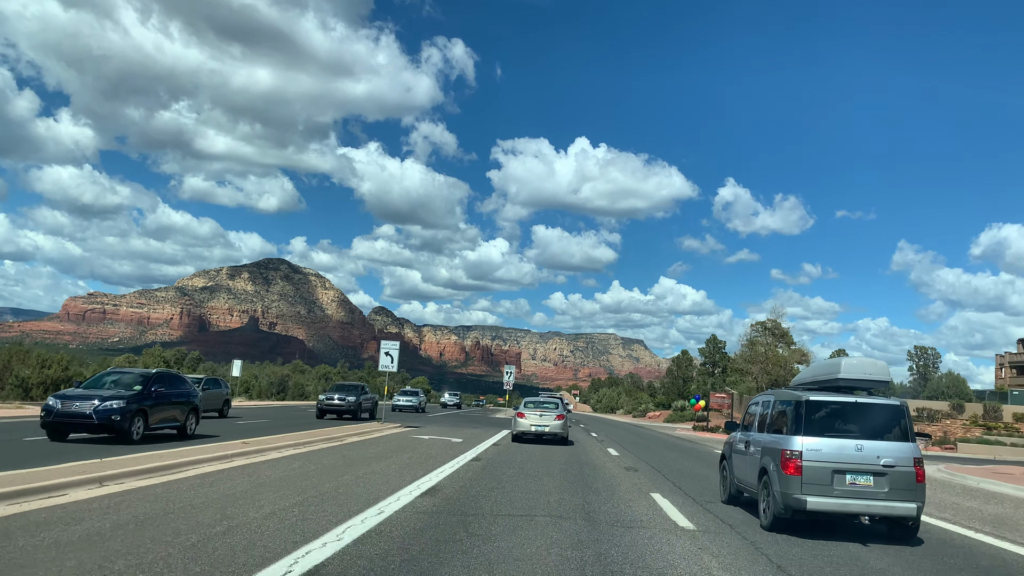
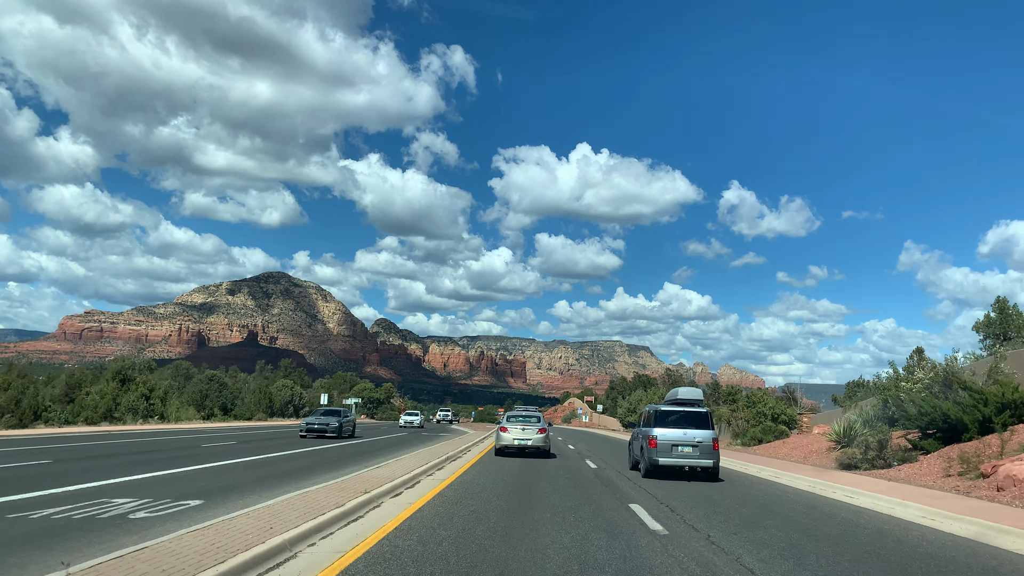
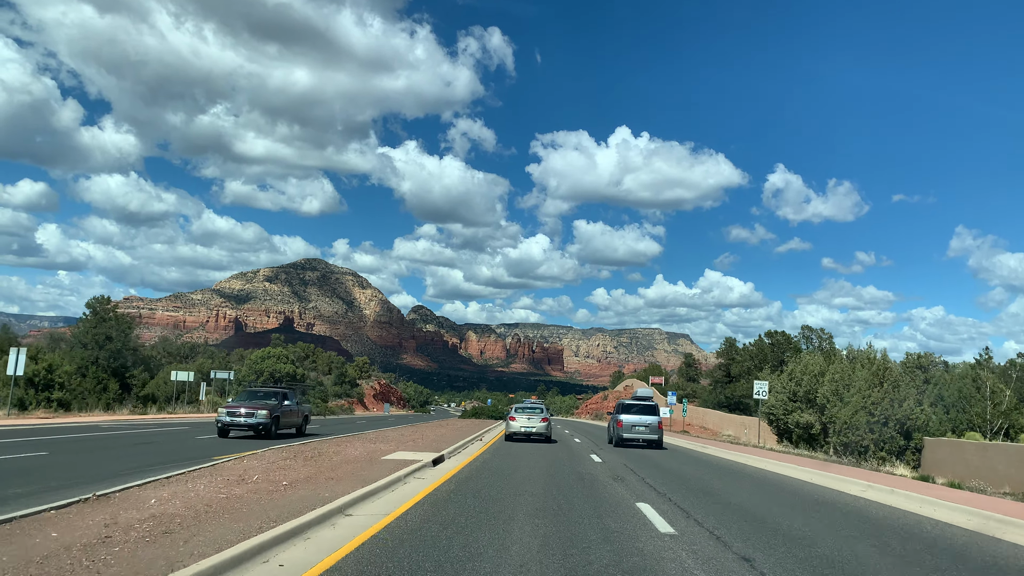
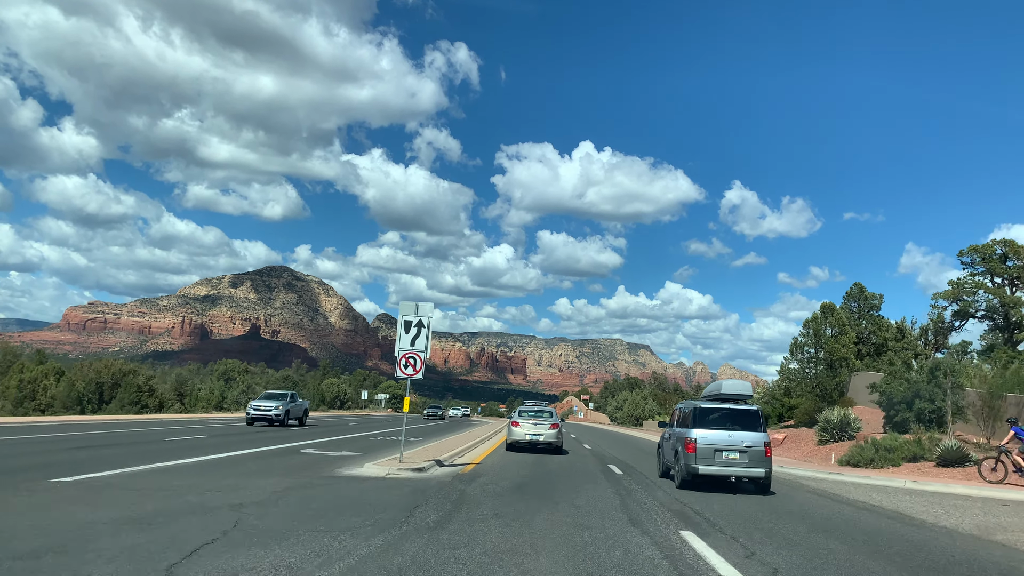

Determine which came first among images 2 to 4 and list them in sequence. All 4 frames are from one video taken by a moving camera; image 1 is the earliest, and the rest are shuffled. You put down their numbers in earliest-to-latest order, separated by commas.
4, 2, 3
